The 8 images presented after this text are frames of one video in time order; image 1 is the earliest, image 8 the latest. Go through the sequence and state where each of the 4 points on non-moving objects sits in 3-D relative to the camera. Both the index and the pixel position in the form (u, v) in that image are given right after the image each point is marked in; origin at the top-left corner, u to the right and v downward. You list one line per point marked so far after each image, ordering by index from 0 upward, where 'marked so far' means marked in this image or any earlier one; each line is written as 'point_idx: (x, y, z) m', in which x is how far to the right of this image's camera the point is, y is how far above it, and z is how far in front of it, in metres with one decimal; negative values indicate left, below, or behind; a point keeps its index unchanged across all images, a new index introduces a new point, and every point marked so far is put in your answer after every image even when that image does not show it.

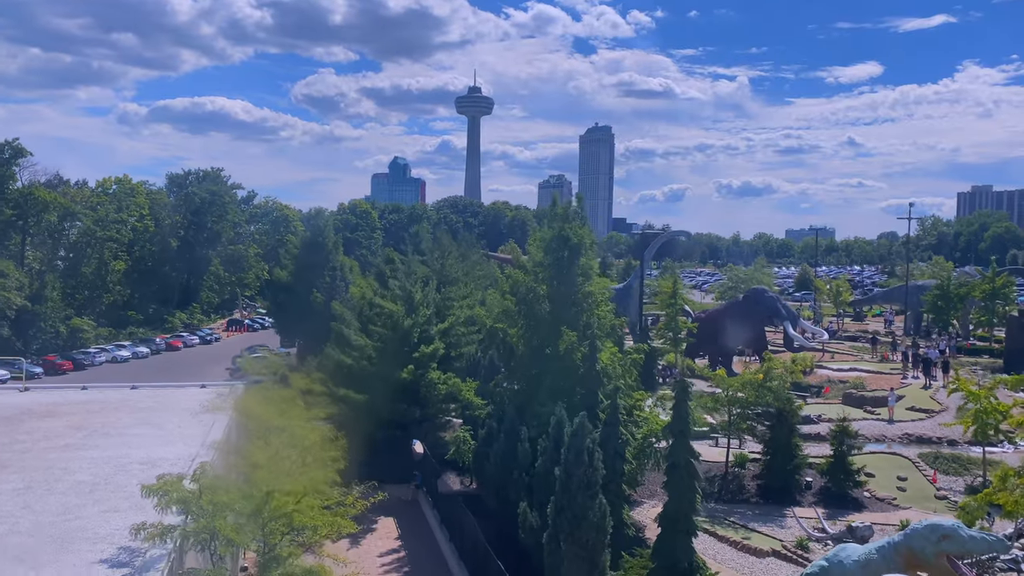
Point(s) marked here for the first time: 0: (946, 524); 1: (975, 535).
0: (+7.2, -3.9, +13.5) m
1: (+7.6, -4.0, +13.3) m
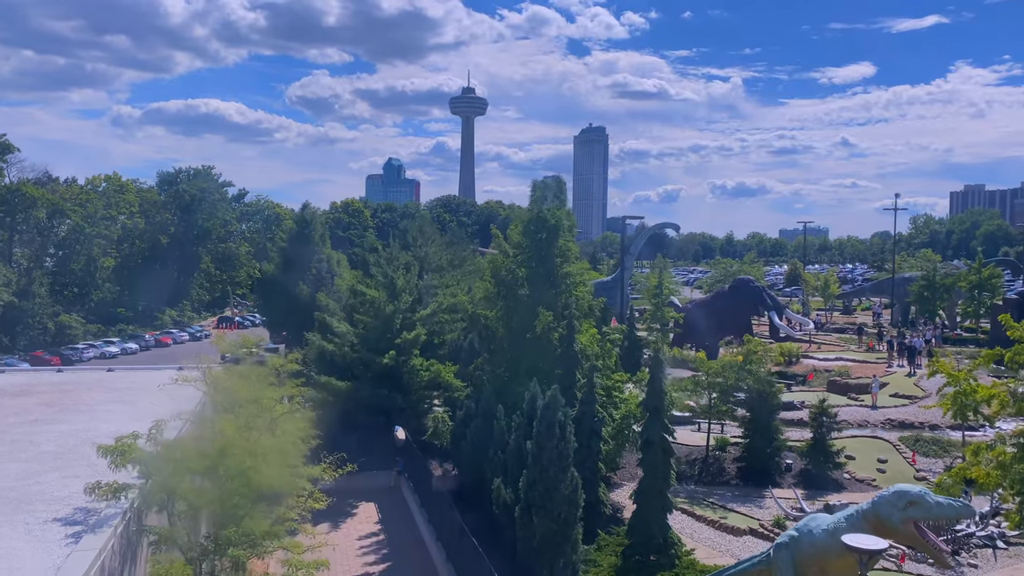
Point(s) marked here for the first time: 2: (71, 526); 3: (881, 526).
0: (+6.7, -3.4, +13.5) m
1: (+7.0, -3.5, +13.3) m
2: (-5.2, -2.8, +9.6) m
3: (+6.2, -4.0, +13.6) m
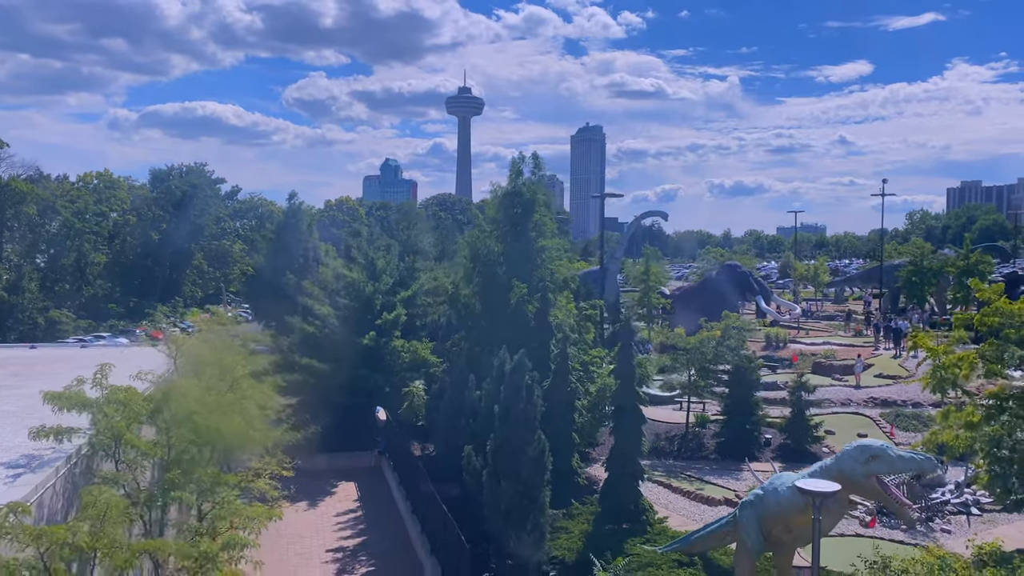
0: (+6.0, -2.6, +13.5) m
1: (+6.4, -2.7, +13.2) m
2: (-5.9, -2.1, +9.5) m
3: (+5.5, -3.2, +13.5) m
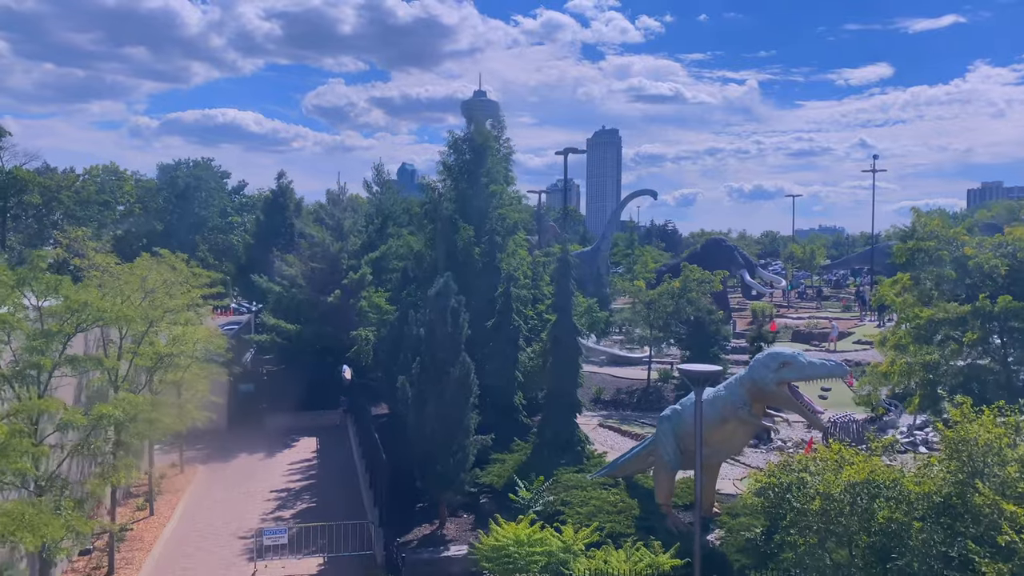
0: (+4.5, -1.0, +13.3) m
1: (+4.9, -1.2, +13.1) m
2: (-7.5, -0.6, +9.6) m
3: (+4.0, -1.7, +13.4) m
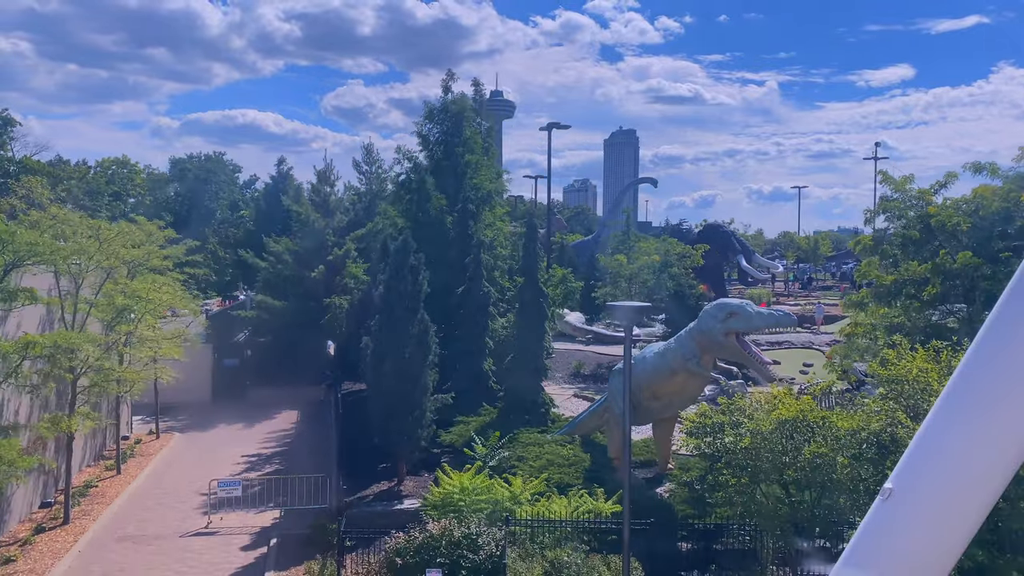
0: (+3.6, -0.2, +13.2) m
1: (+4.0, -0.4, +12.9) m
2: (-8.4, +0.3, +9.7) m
3: (+3.2, -0.9, +13.3) m
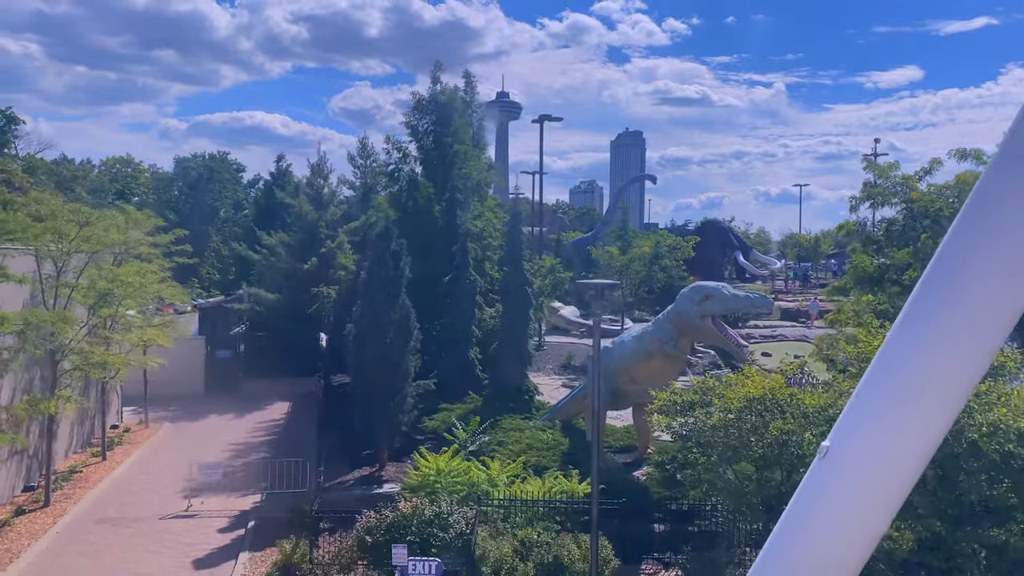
0: (+3.3, 0.0, +13.2) m
1: (+3.6, -0.1, +12.9) m
2: (-8.8, +0.6, +9.8) m
3: (+2.8, -0.6, +13.2) m
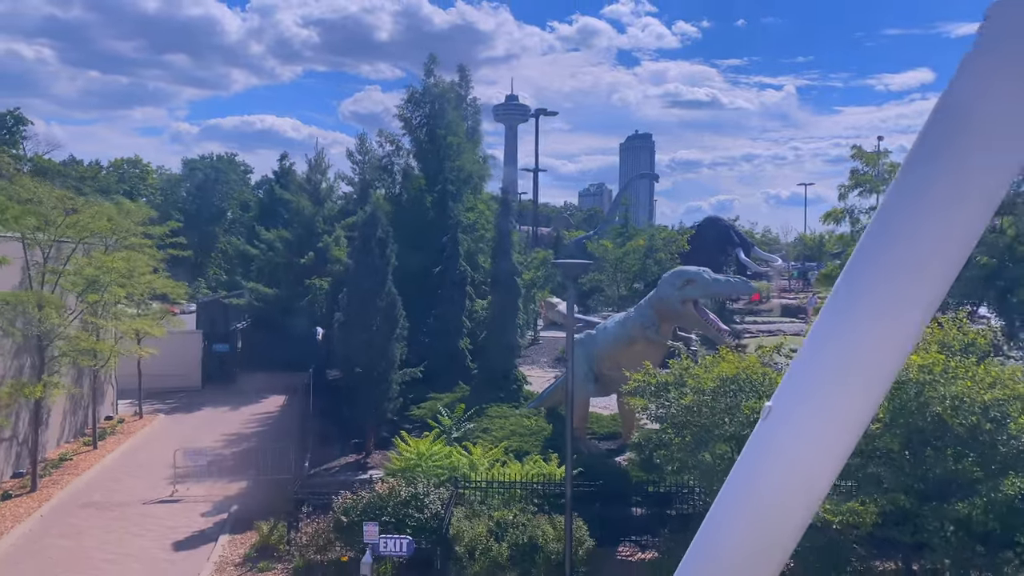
0: (+3.0, +0.3, +13.1) m
1: (+3.3, +0.2, +12.9) m
2: (-9.2, +0.8, +9.9) m
3: (+2.5, -0.3, +13.2) m
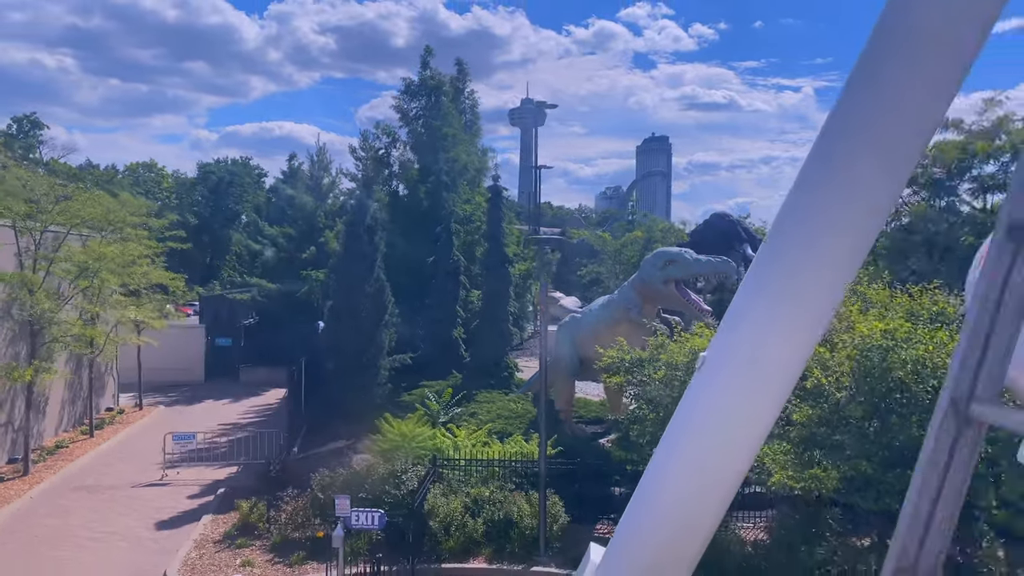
0: (+2.7, +0.6, +13.1) m
1: (+3.0, +0.5, +12.9) m
2: (-9.5, +1.1, +10.1) m
3: (+2.2, 0.0, +13.2) m
